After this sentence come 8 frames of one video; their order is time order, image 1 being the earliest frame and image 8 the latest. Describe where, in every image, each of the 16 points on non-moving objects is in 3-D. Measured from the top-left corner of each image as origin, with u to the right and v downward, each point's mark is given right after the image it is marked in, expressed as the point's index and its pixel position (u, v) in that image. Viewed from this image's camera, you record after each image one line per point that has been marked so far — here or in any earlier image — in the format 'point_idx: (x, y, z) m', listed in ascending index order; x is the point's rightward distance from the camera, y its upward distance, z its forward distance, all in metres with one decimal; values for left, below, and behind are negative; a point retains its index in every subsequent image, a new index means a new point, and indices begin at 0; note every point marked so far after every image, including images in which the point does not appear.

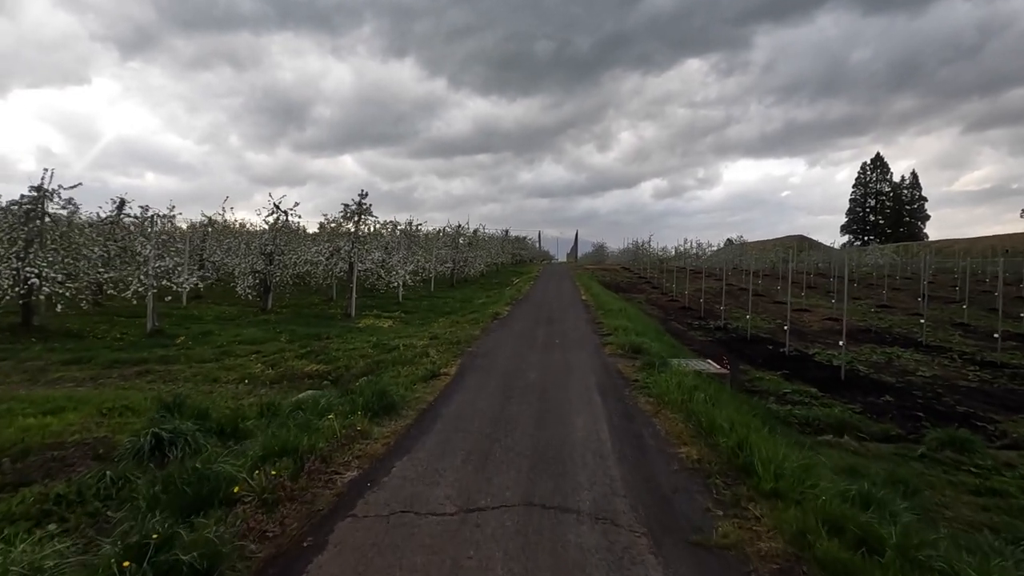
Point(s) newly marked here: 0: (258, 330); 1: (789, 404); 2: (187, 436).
0: (-7.4, -1.2, +15.5) m
1: (+5.5, -2.3, +10.5) m
2: (-3.5, -1.6, +5.7) m
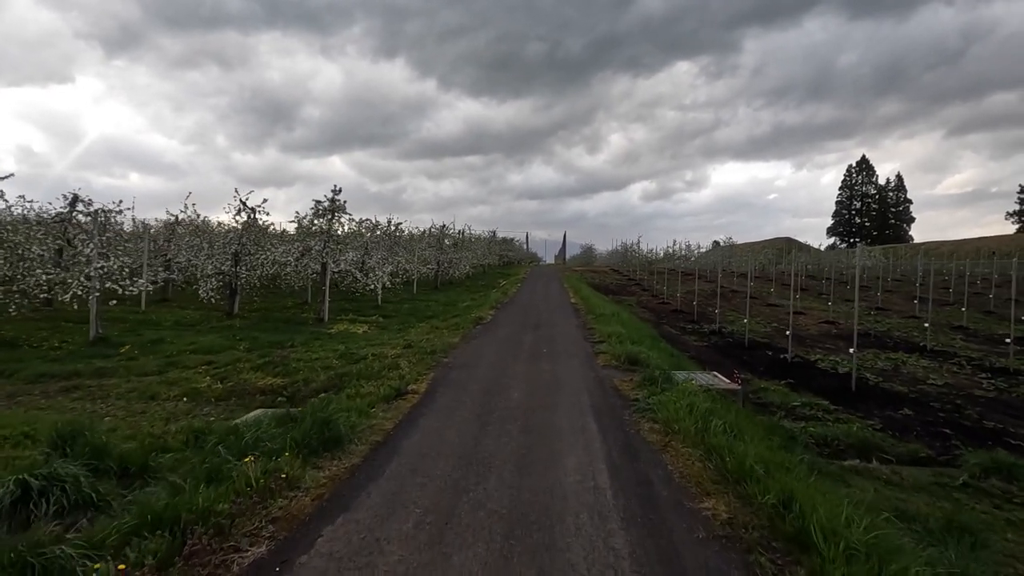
0: (-7.9, -1.3, +14.2) m
1: (+5.1, -2.3, +9.4) m
2: (-3.7, -1.6, +4.4) m
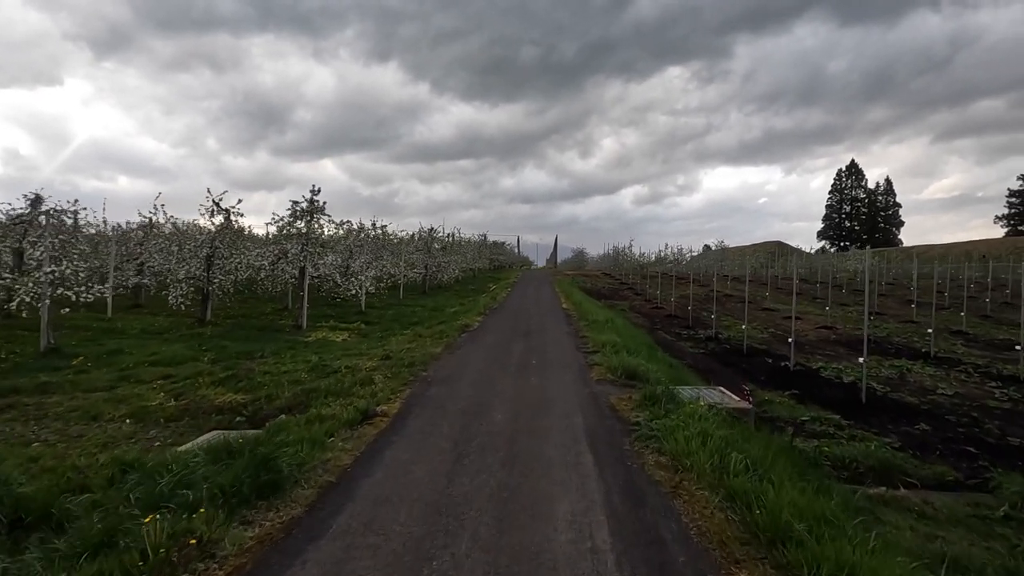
0: (-8.2, -1.5, +13.2) m
1: (+4.9, -2.4, +8.6) m
2: (-3.8, -1.7, +3.5) m
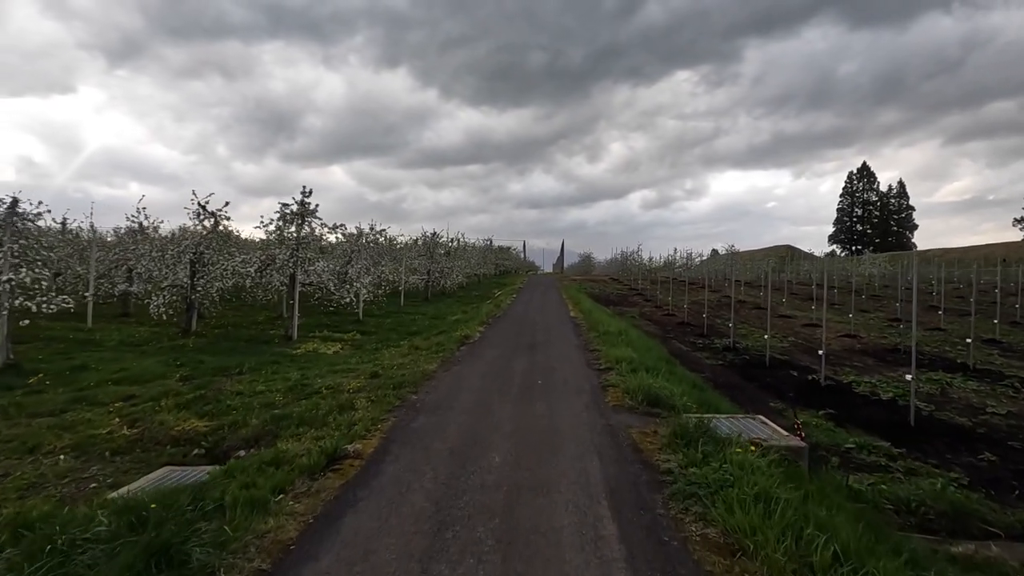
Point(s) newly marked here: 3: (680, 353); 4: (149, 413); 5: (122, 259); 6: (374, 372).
0: (-8.1, -1.7, +12.1) m
1: (+4.9, -2.6, +7.4) m
2: (-3.9, -1.8, +2.3) m
3: (+5.7, -2.2, +18.0) m
4: (-5.6, -2.0, +8.3) m
5: (-14.5, +1.1, +19.7) m
6: (-2.6, -1.6, +10.0) m
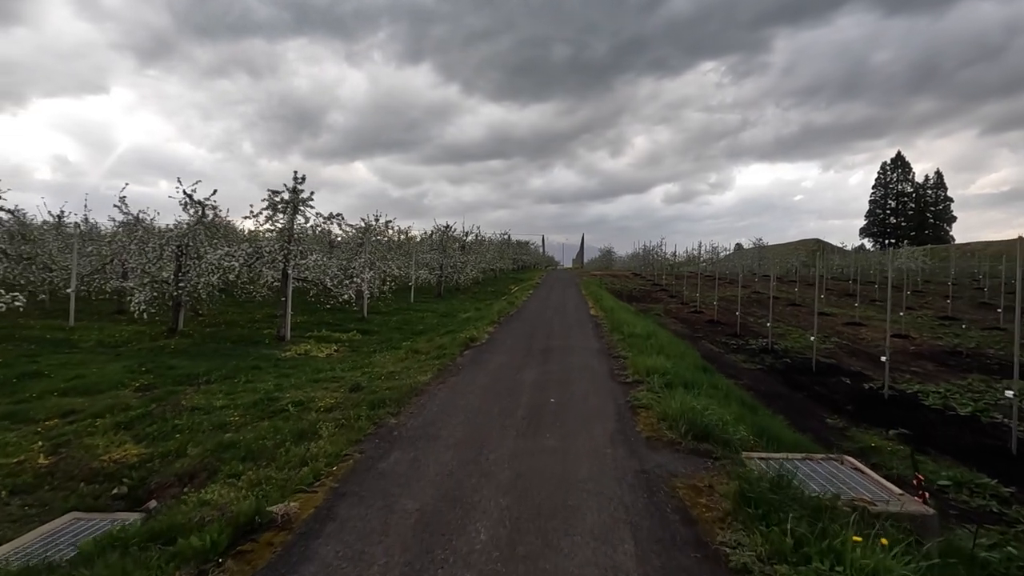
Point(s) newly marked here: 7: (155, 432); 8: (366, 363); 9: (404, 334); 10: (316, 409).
0: (-7.9, -1.6, +10.8) m
1: (+5.0, -2.5, +5.6) m
2: (-4.0, -1.8, +0.9) m
3: (+6.1, -2.1, +16.2) m
4: (-5.6, -1.9, +6.9) m
5: (-14.0, +1.2, +18.6) m
6: (-2.5, -1.5, +8.4) m
7: (-4.6, -1.8, +6.9) m
8: (-3.1, -1.6, +11.2) m
9: (-3.3, -1.4, +16.0) m
10: (-2.6, -1.6, +7.0) m
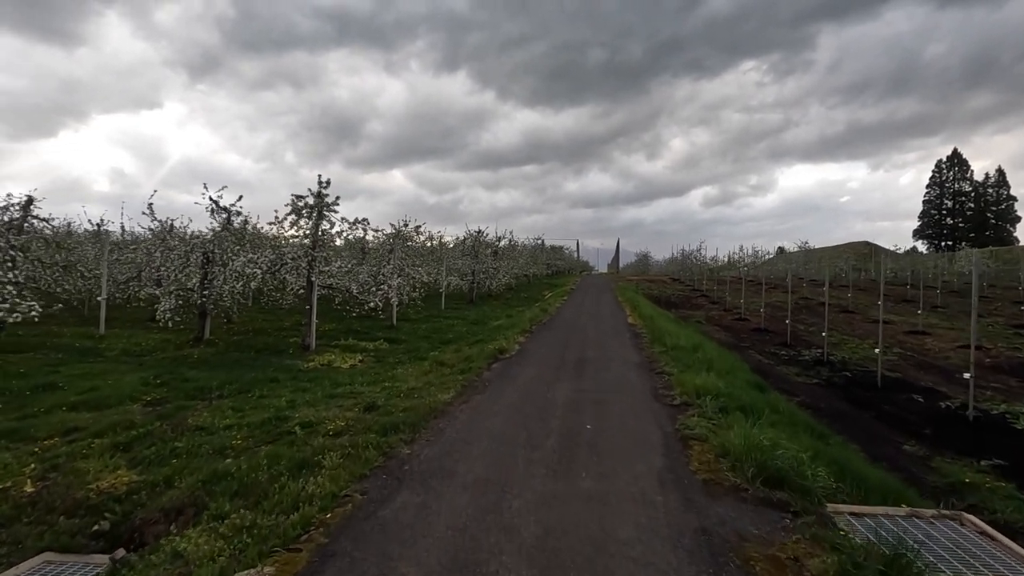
0: (-7.2, -1.7, +10.4) m
1: (+5.2, -2.6, +4.4) m
2: (-4.0, -1.9, +0.3) m
3: (+7.0, -2.2, +14.9) m
4: (-5.2, -2.0, +6.4) m
5: (-12.8, +1.0, +18.7) m
6: (-2.0, -1.6, +7.7) m
7: (-4.2, -2.0, +6.3) m
8: (-2.5, -1.7, +10.6) m
9: (-2.3, -1.6, +15.3) m
10: (-2.2, -1.7, +6.3) m
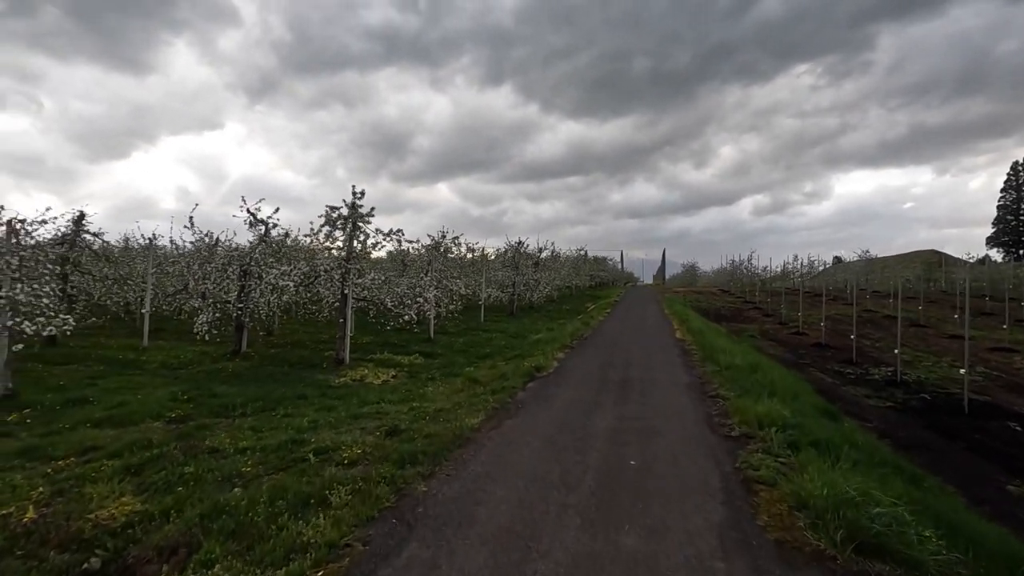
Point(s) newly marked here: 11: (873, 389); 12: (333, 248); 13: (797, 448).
0: (-6.5, -2.0, +10.3) m
1: (+5.4, -2.7, +3.2) m
2: (-4.2, -1.9, -0.1) m
3: (+8.0, -2.6, +13.5) m
4: (-4.8, -2.2, +6.1) m
5: (-11.4, +0.5, +19.0) m
6: (-1.5, -1.8, +7.2) m
7: (-3.9, -2.1, +5.9) m
8: (-1.8, -2.0, +10.0) m
9: (-1.2, -1.9, +14.8) m
10: (-1.9, -1.9, +5.7) m
11: (+9.6, -2.7, +14.2) m
12: (-5.0, +1.1, +14.8) m
13: (+2.9, -1.6, +5.4) m
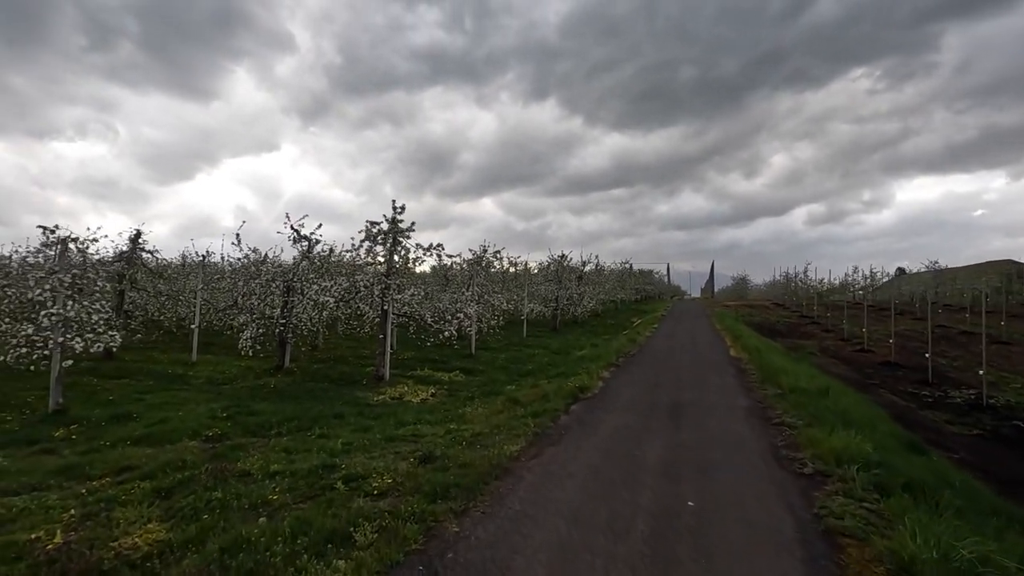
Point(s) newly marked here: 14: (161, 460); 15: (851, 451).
0: (-5.8, -2.3, +10.2) m
1: (+5.6, -2.8, +2.3) m
2: (-4.2, -1.9, -0.3) m
3: (+9.0, -2.9, +12.3) m
4: (-4.4, -2.4, +5.9) m
5: (-9.9, 0.0, +19.4) m
6: (-1.0, -2.1, +6.8) m
7: (-3.4, -2.3, +5.7) m
8: (-1.0, -2.3, +9.6) m
9: (-0.1, -2.3, +14.3) m
10: (-1.4, -2.0, +5.3) m
11: (+10.7, -3.1, +12.9) m
12: (-3.8, +0.7, +14.8) m
13: (+3.2, -1.7, +4.7) m
14: (-4.8, -2.3, +7.2) m
15: (+3.5, -1.7, +5.5) m
